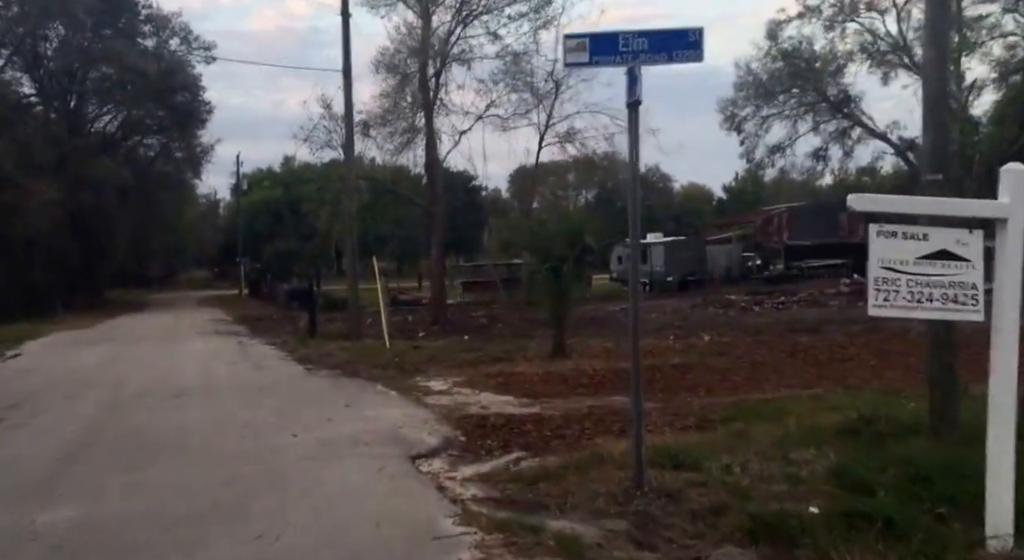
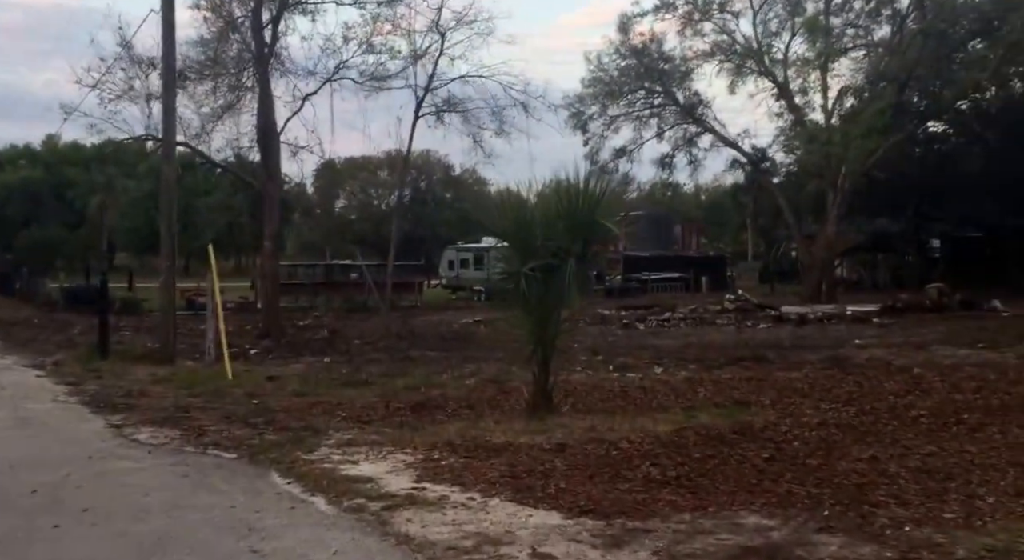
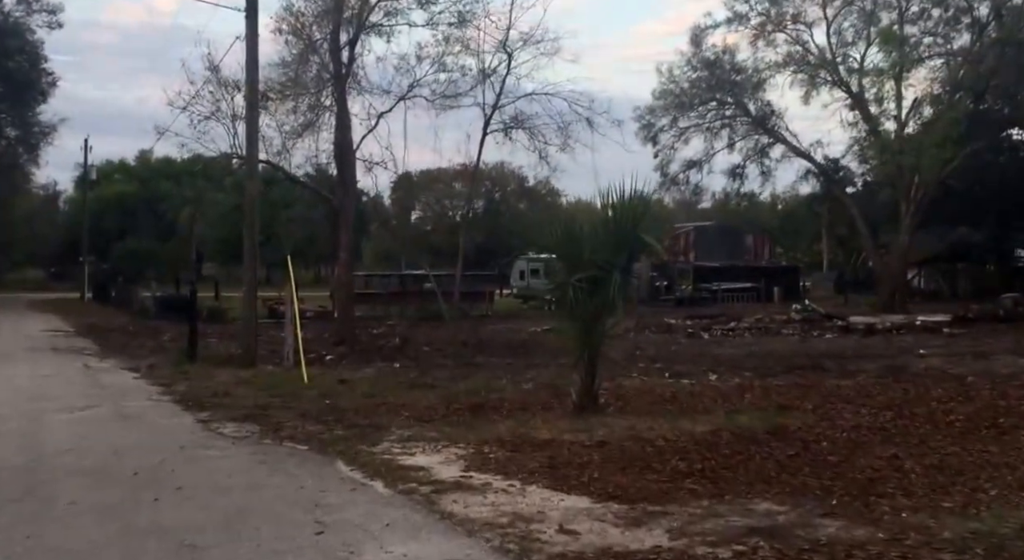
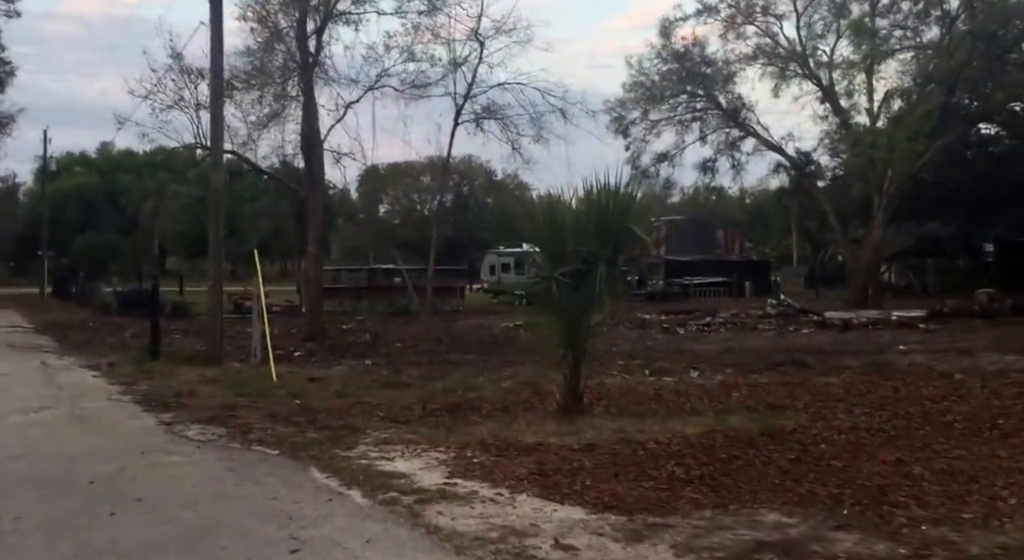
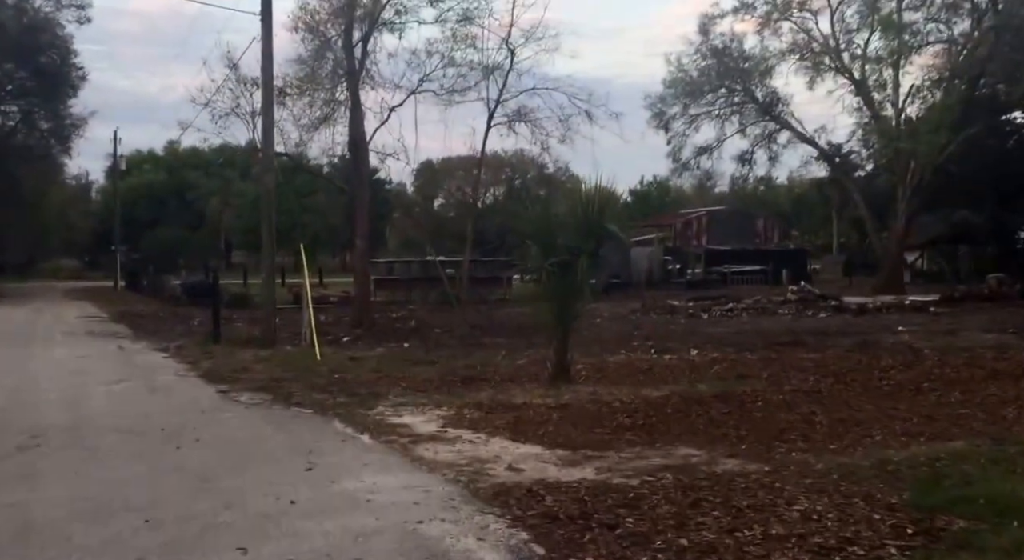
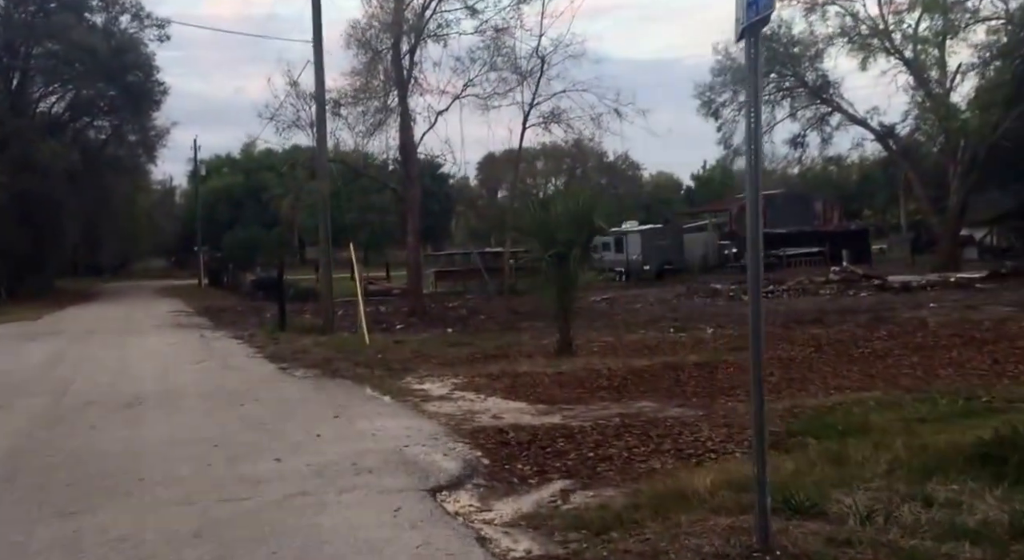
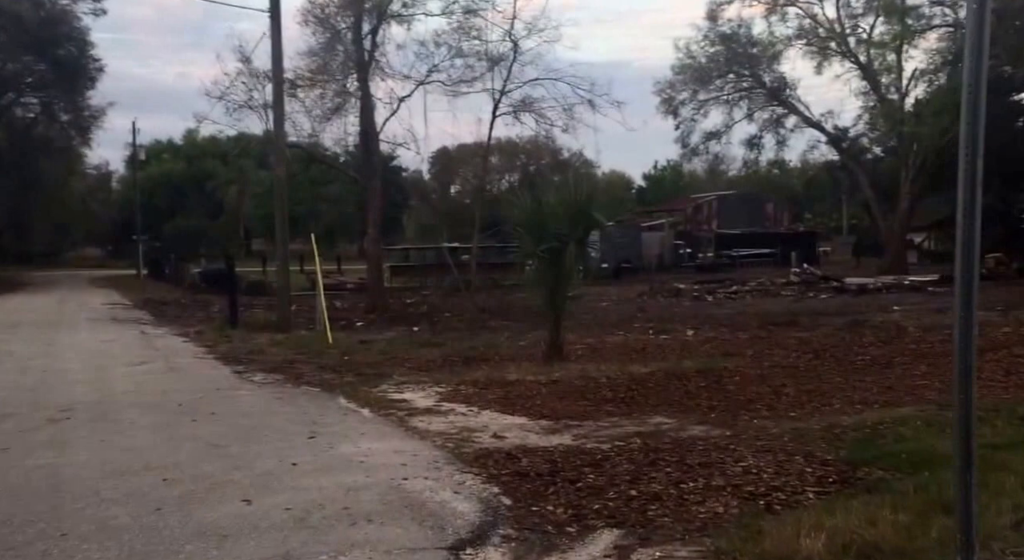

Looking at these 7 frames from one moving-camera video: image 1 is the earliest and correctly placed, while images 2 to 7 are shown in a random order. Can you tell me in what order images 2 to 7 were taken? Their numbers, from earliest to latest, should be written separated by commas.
6, 7, 5, 3, 4, 2
